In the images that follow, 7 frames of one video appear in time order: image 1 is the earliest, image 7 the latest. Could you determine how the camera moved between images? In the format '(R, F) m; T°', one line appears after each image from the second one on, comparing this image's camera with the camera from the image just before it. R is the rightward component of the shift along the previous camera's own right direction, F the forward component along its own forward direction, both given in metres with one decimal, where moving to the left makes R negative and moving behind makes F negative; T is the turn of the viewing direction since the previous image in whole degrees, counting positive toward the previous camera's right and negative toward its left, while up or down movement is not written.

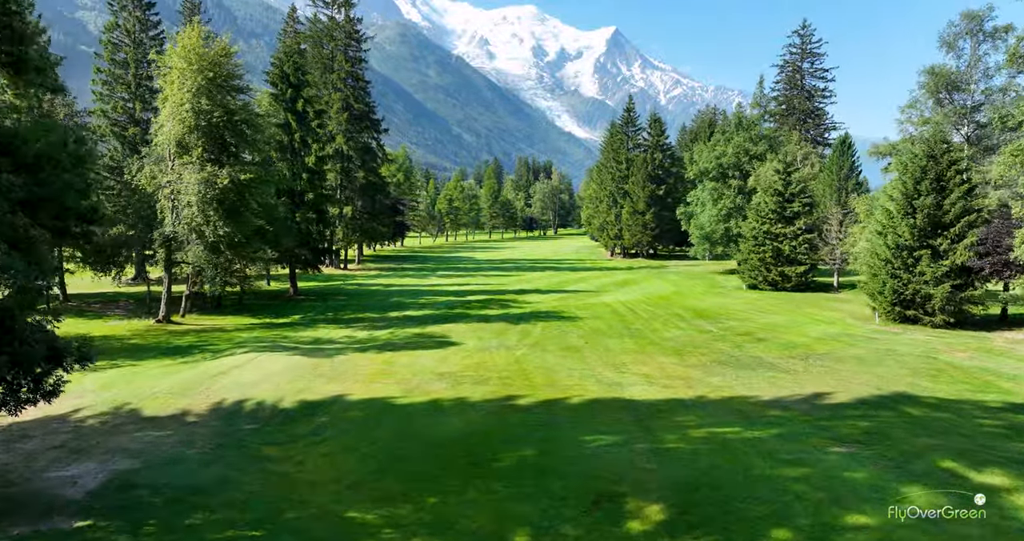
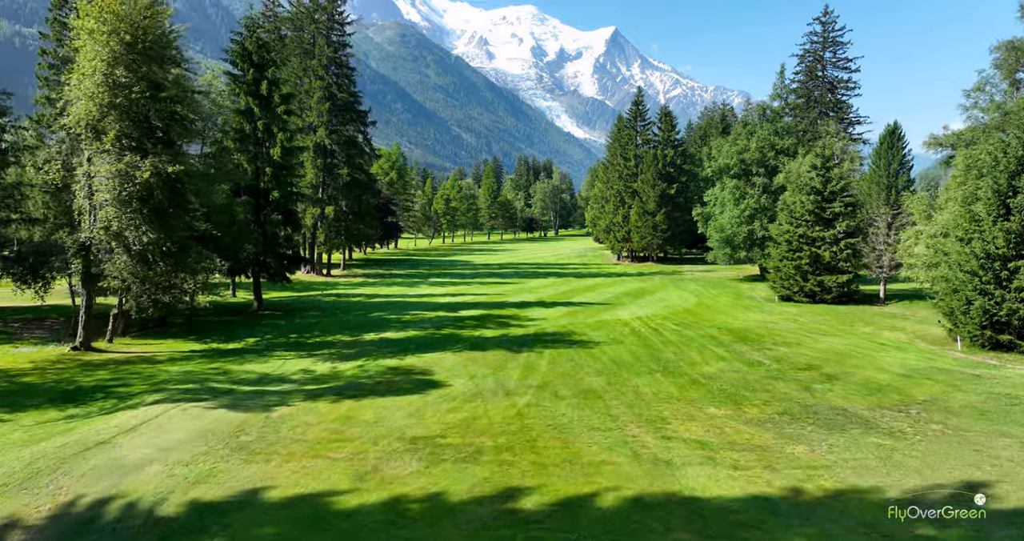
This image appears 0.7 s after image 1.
(0.0, +3.9) m; 0°
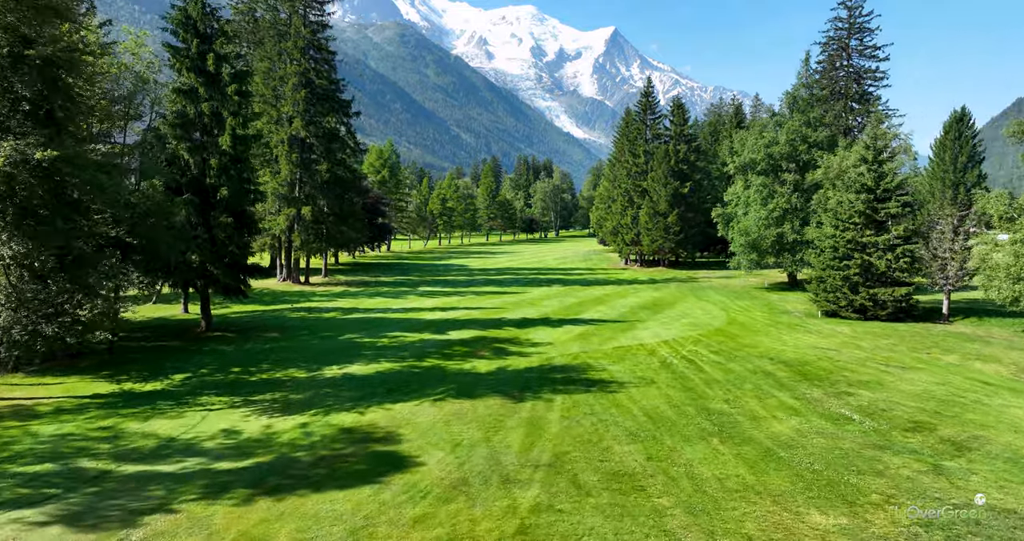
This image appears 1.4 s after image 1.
(0.0, +4.0) m; 0°
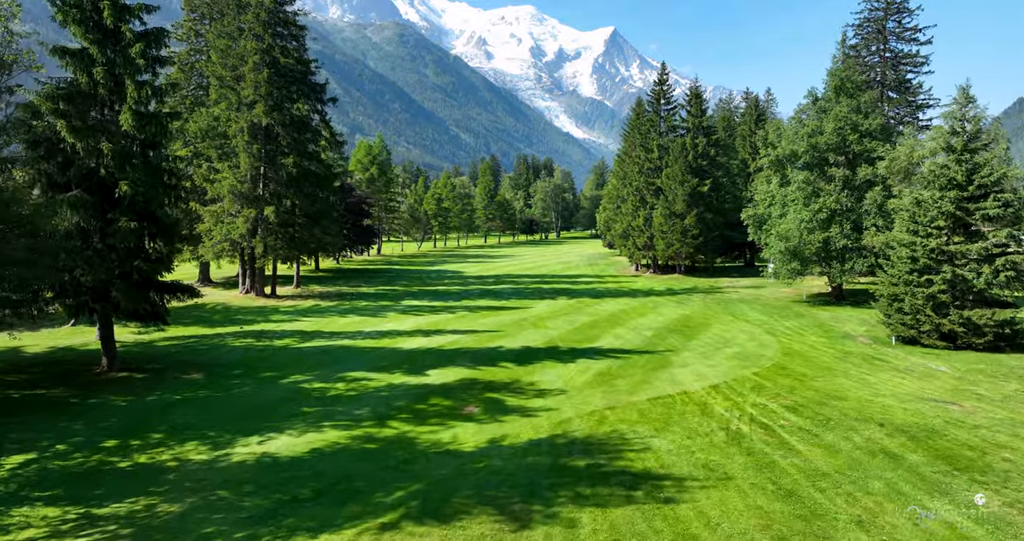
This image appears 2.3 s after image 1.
(0.0, +4.7) m; 0°
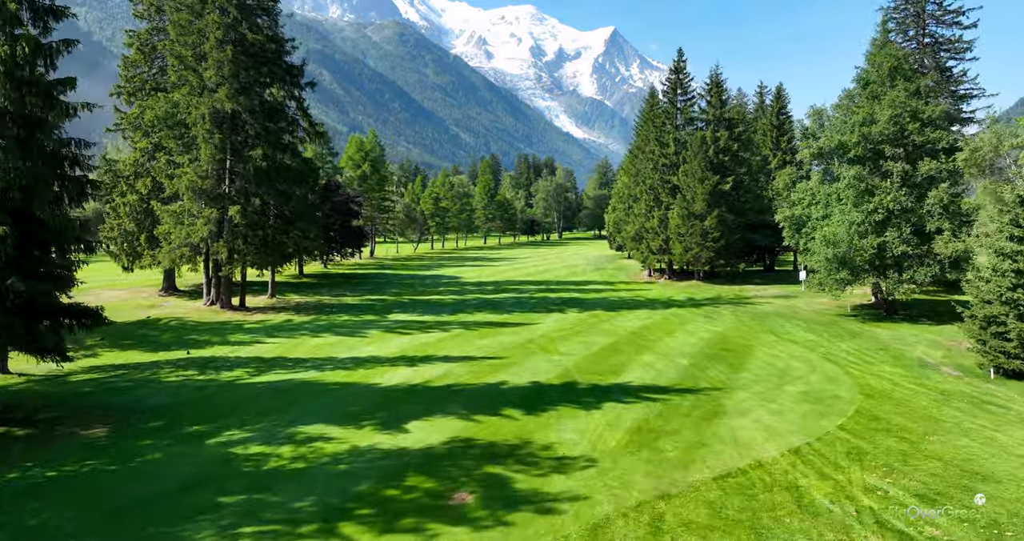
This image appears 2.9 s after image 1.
(-0.1, +3.8) m; 0°
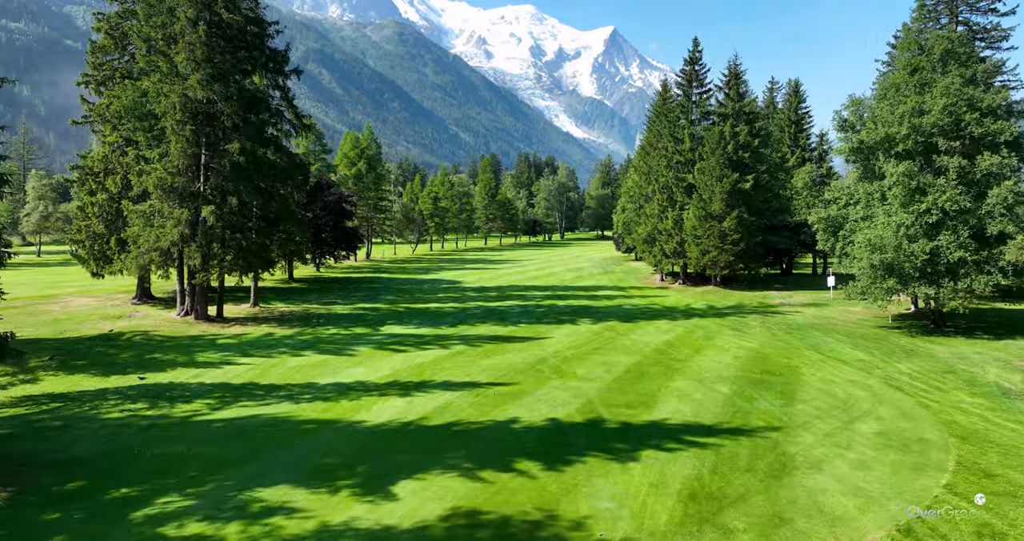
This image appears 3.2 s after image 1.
(-0.2, +2.5) m; 0°
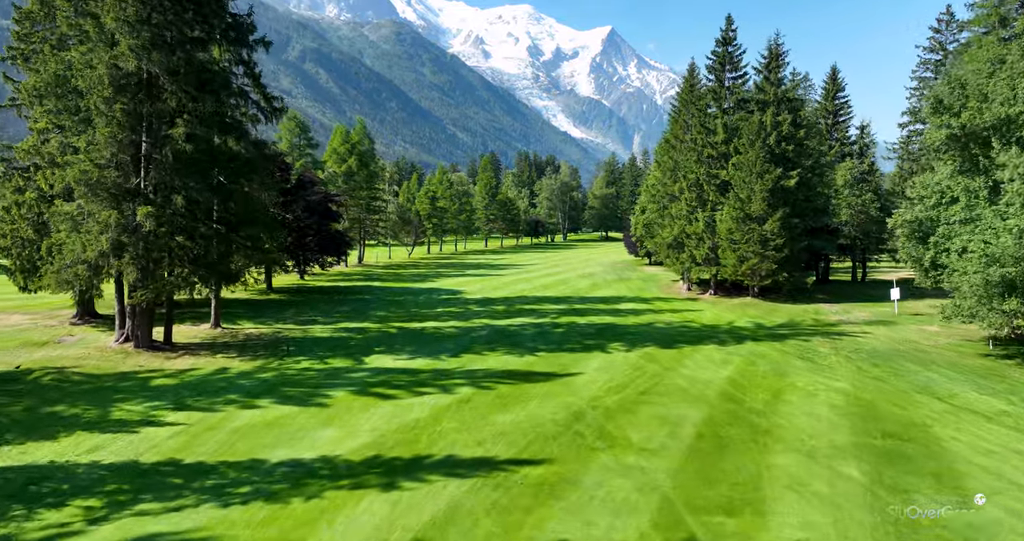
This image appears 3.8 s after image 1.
(-0.5, +4.5) m; 0°
